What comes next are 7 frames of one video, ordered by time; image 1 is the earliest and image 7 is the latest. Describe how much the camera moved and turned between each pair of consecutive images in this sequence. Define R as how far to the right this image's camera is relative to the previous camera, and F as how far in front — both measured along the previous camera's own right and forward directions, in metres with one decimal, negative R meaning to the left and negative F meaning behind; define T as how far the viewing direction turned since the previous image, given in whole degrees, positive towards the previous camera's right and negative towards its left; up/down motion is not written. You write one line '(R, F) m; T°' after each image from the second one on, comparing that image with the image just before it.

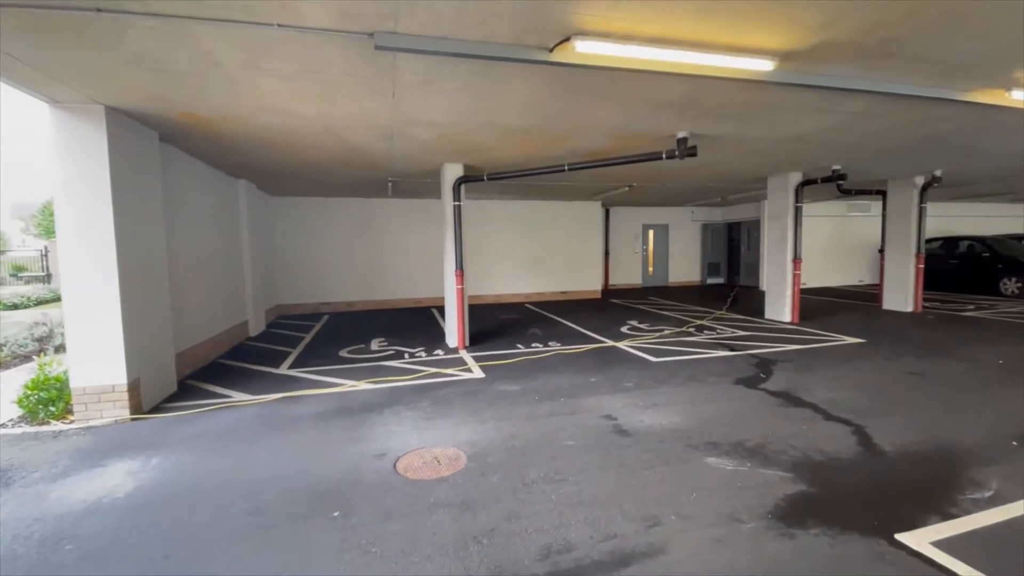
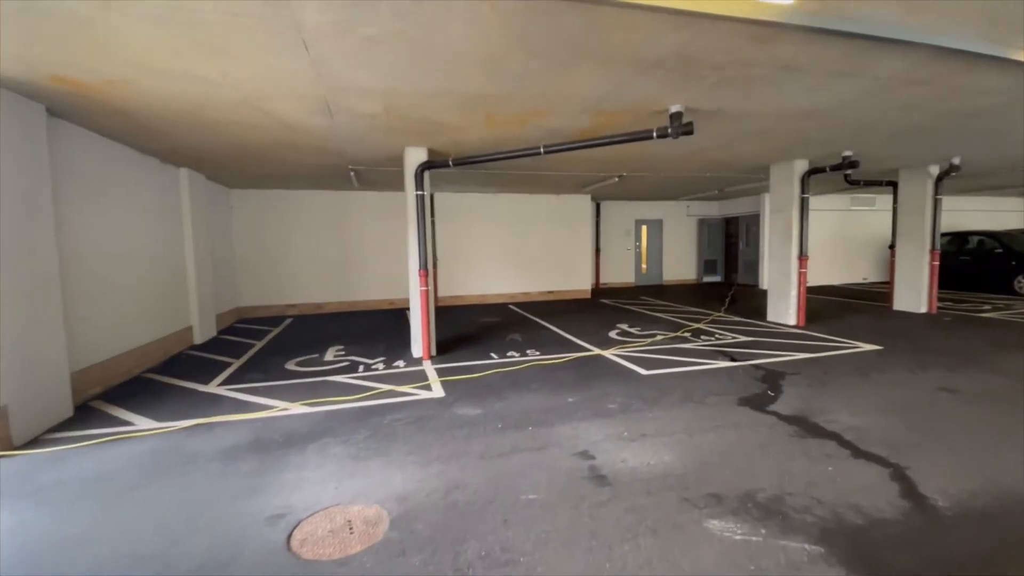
(+0.3, +0.8) m; 0°
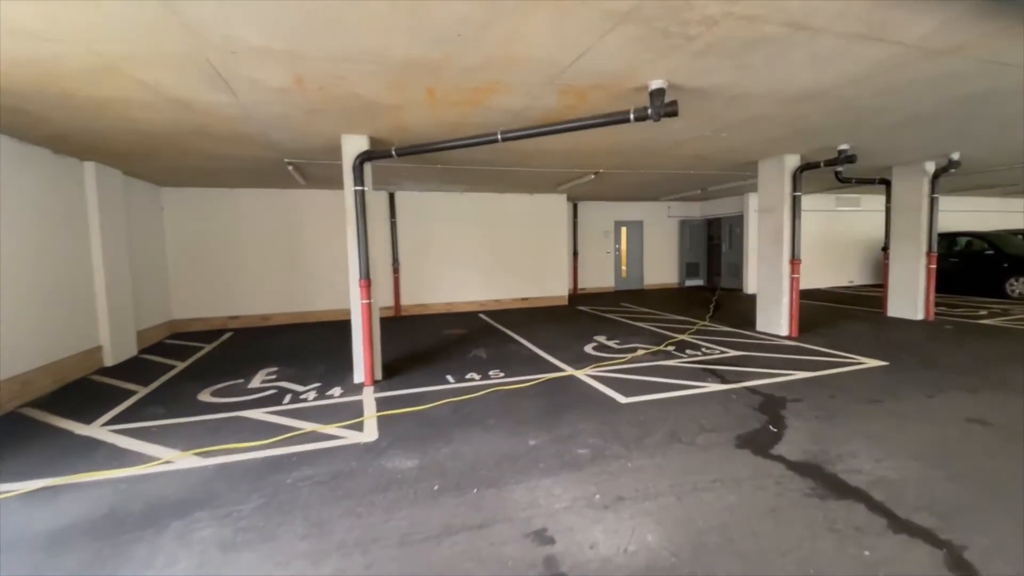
(+0.3, +0.8) m; +2°
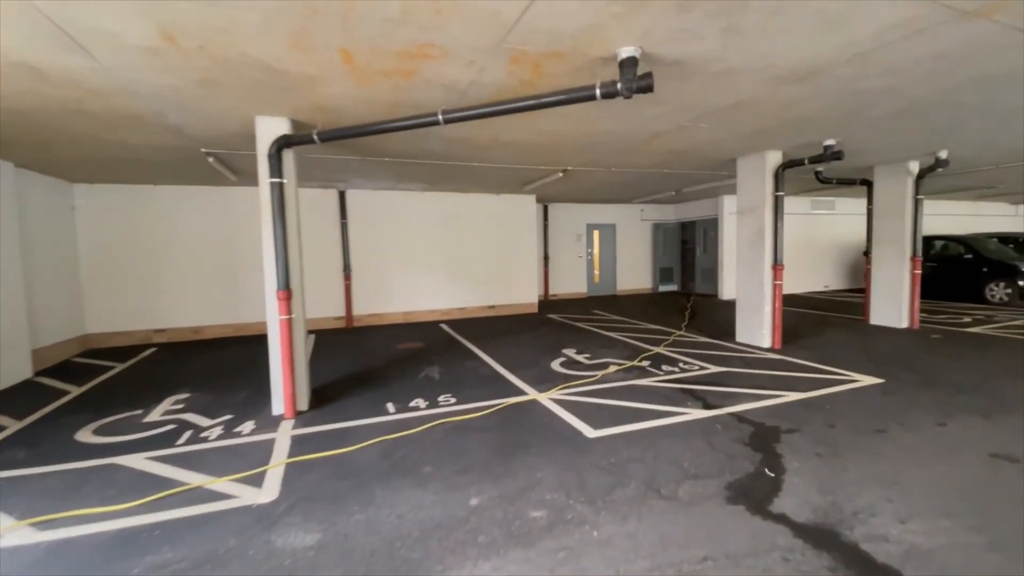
(+0.2, +0.7) m; +3°
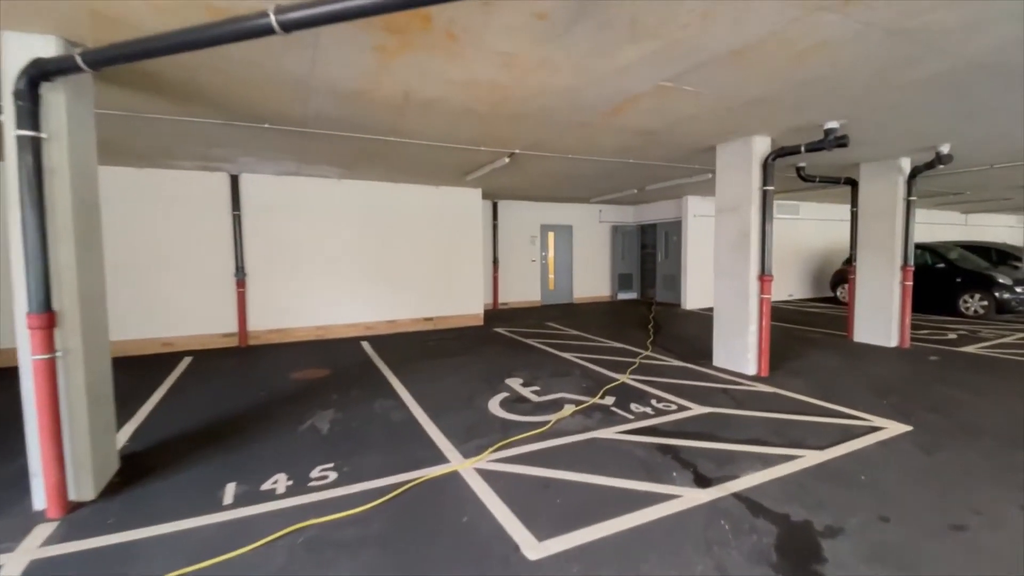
(+0.3, +1.4) m; +5°
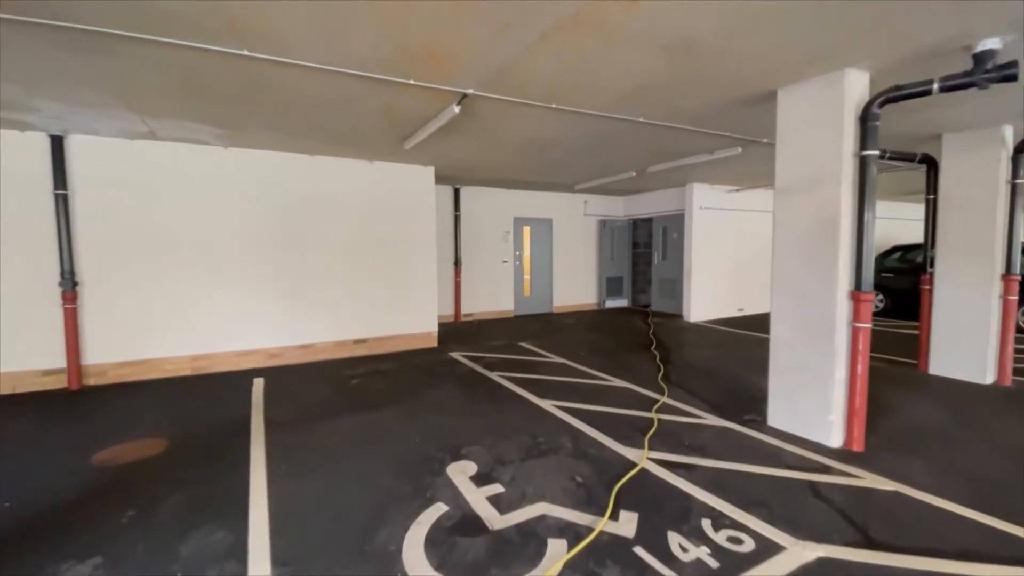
(+0.2, +2.0) m; +3°
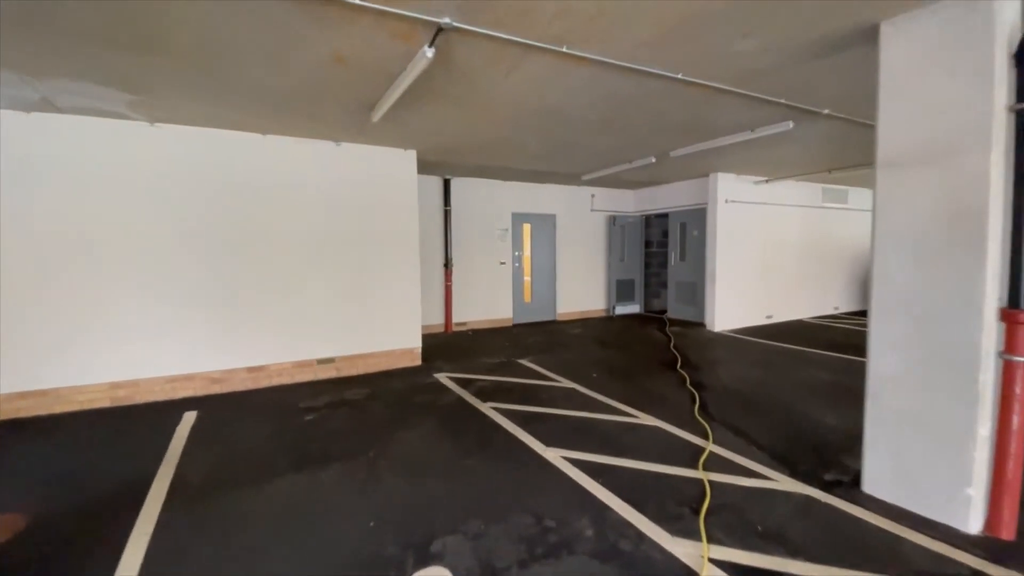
(0.0, +1.0) m; 0°
